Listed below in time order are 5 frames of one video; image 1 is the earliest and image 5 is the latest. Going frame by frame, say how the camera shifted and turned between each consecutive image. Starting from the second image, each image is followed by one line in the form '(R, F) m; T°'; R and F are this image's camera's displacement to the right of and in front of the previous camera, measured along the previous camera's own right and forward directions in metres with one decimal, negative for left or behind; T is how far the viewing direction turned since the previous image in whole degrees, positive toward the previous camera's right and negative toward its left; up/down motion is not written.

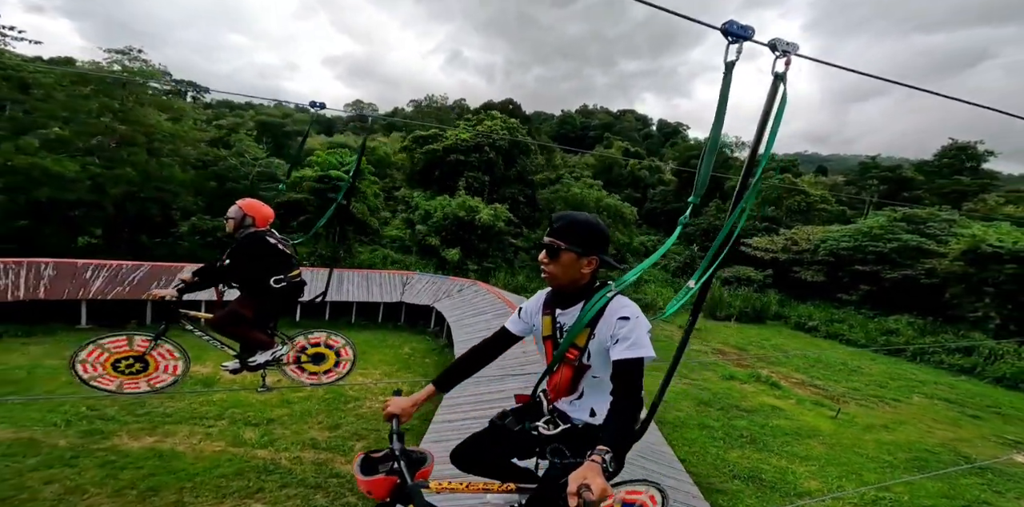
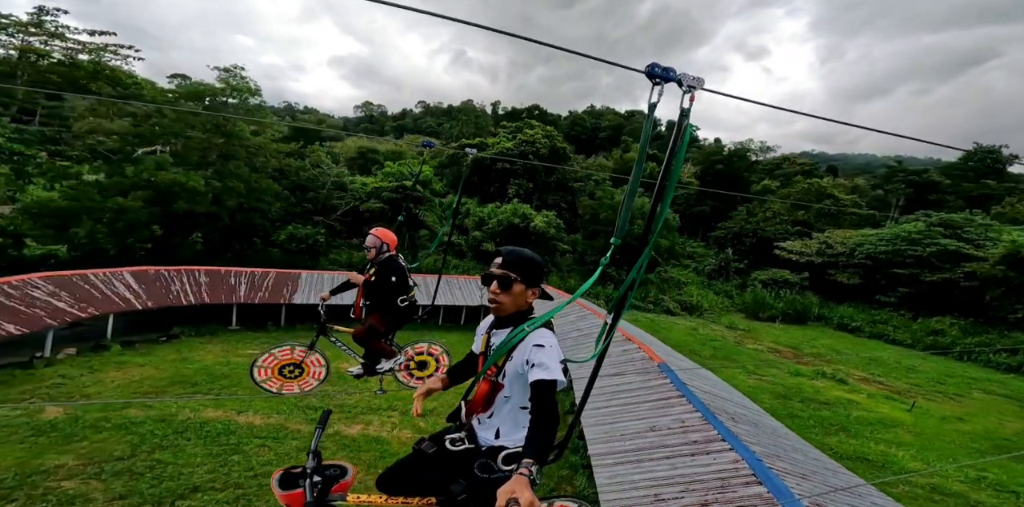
(-2.4, -1.1) m; 0°
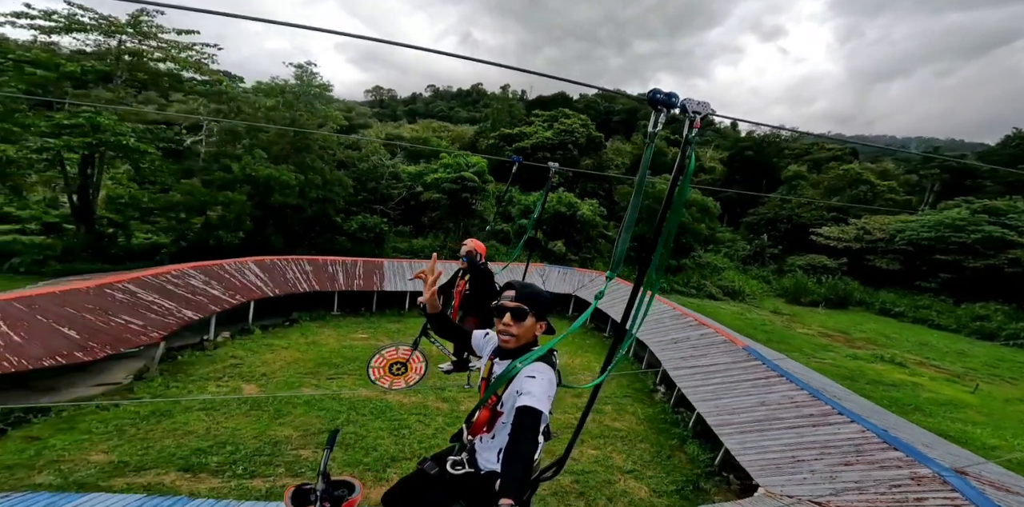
(-2.0, -0.8) m; -1°
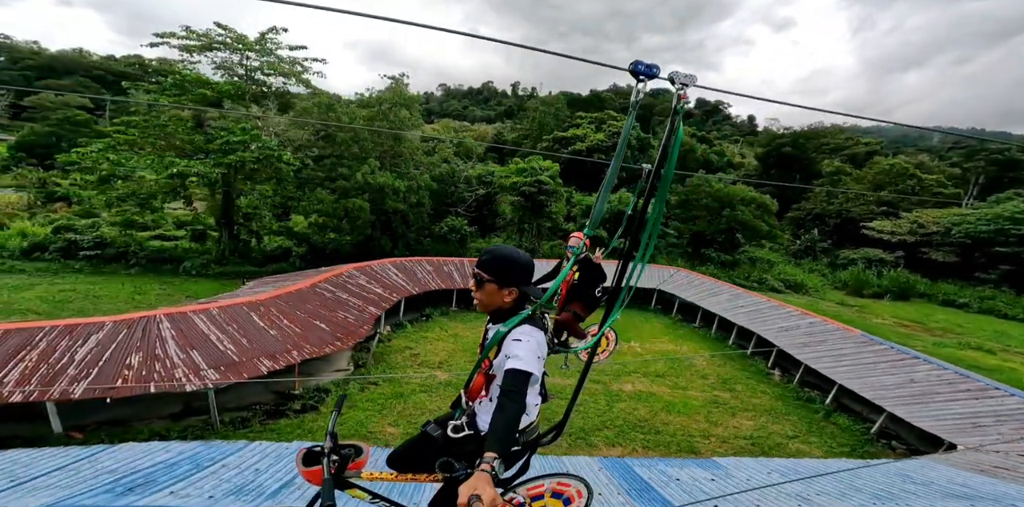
(-2.9, -1.1) m; -1°
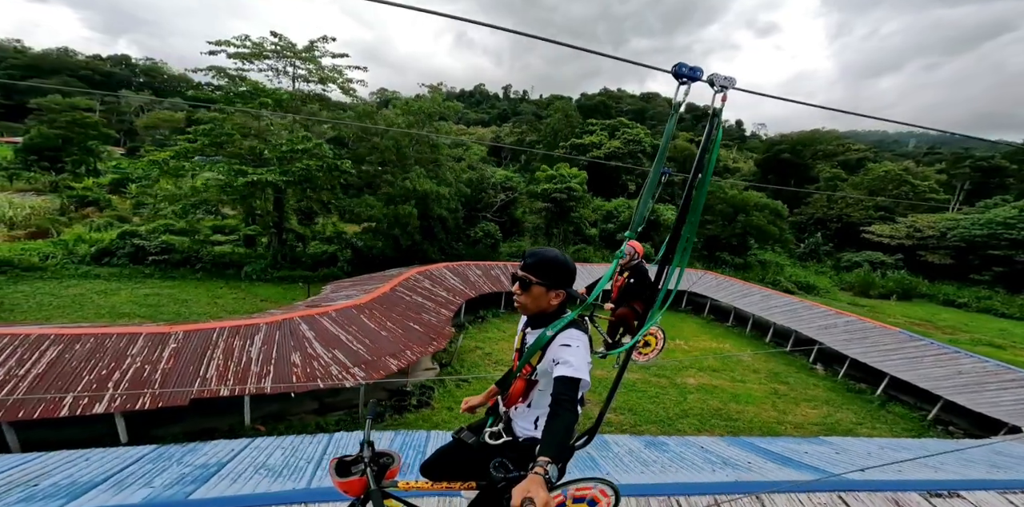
(-1.7, -0.5) m; +1°
